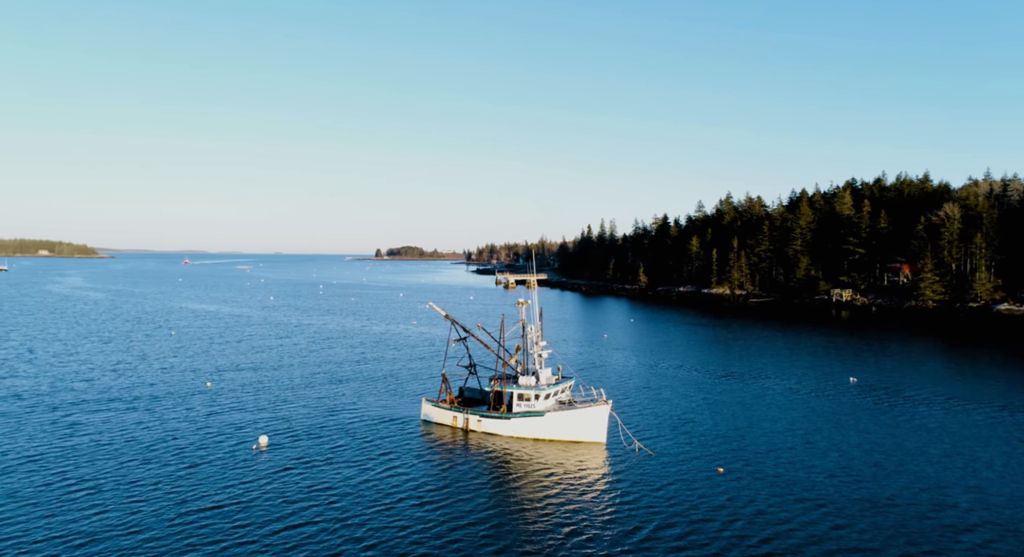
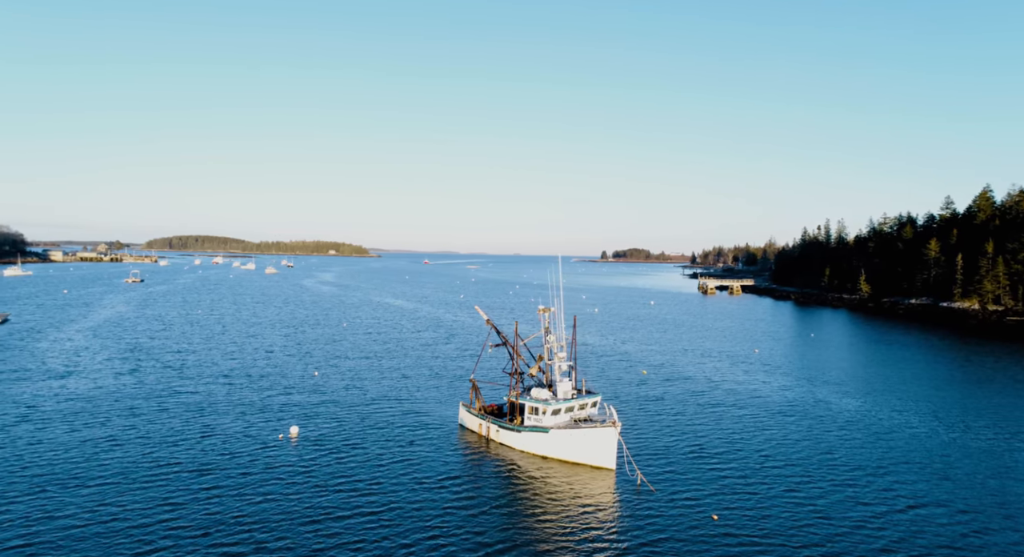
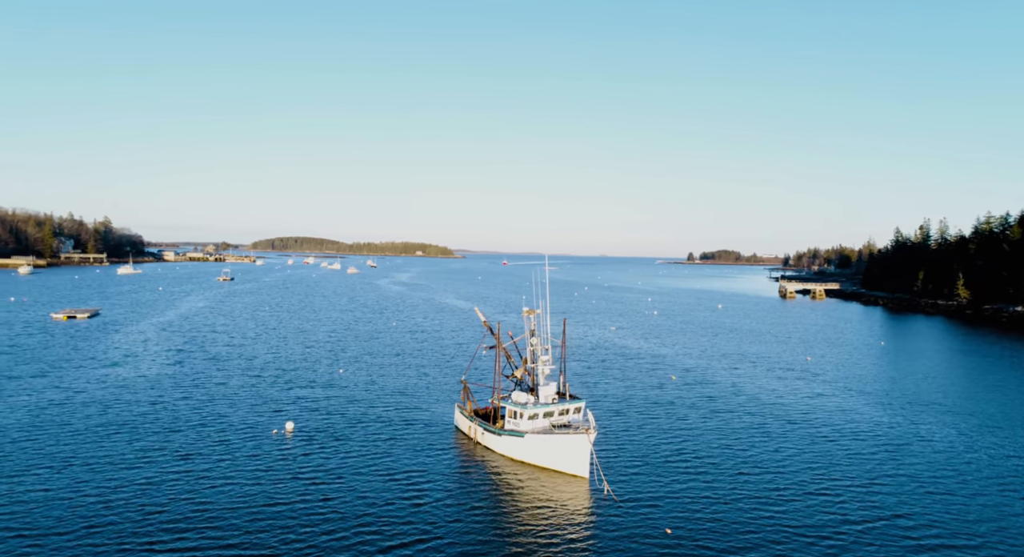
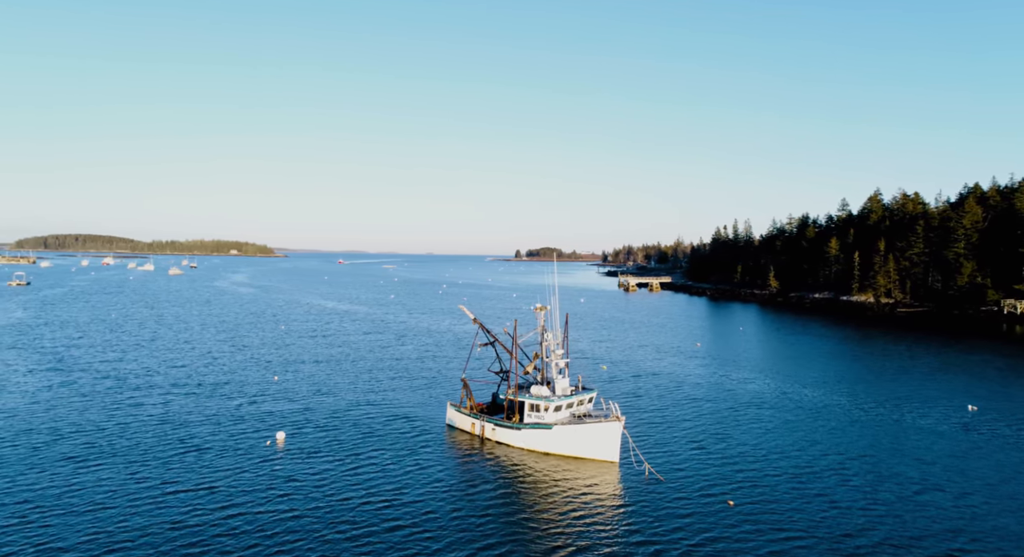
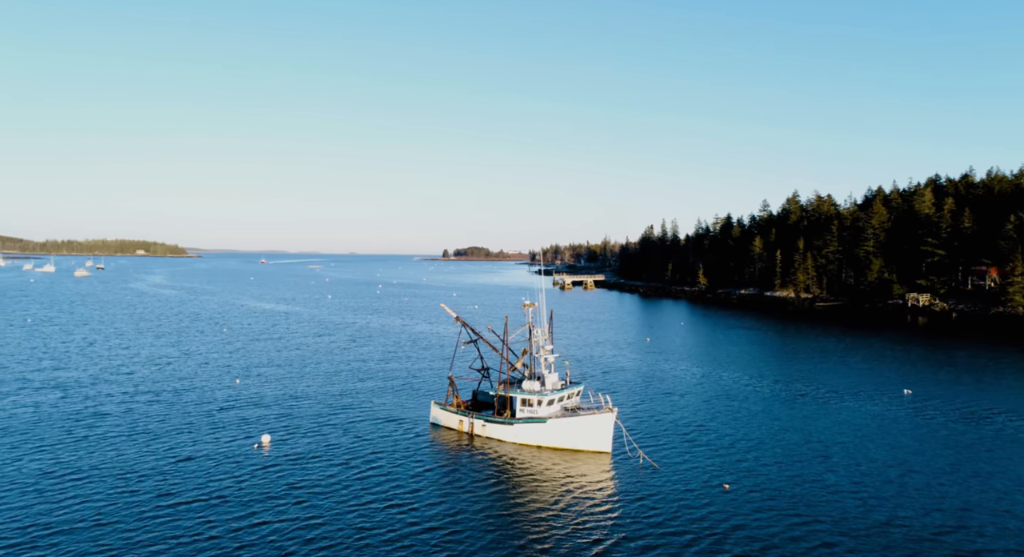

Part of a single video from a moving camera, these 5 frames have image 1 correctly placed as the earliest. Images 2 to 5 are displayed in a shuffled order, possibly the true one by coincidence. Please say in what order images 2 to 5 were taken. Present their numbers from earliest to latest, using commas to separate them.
5, 4, 2, 3
